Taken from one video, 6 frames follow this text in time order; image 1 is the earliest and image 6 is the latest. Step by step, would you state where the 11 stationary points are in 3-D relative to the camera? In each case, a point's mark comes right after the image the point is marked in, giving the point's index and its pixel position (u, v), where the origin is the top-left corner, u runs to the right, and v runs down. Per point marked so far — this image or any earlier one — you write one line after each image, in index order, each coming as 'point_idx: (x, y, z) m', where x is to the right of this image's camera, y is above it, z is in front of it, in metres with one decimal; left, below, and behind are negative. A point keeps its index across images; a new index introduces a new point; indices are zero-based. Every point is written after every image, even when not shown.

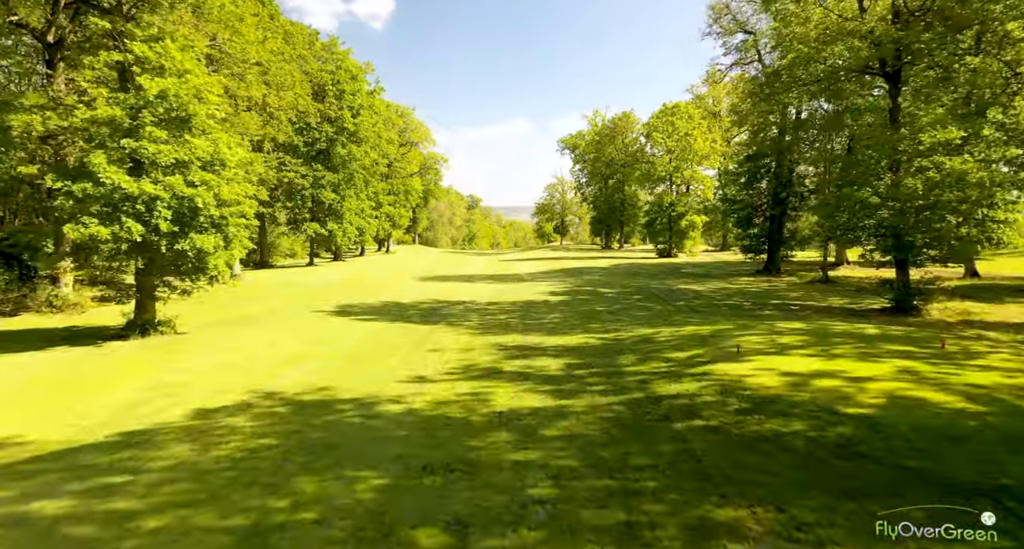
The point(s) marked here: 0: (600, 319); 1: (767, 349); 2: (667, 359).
0: (+2.0, -1.1, +14.7) m
1: (+3.9, -1.2, +9.8) m
2: (+2.4, -1.3, +9.7) m
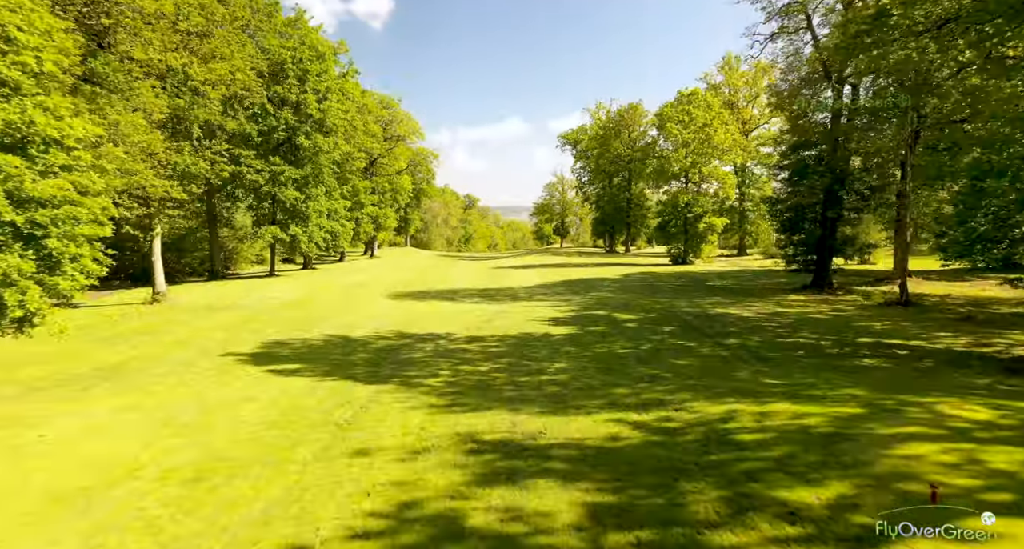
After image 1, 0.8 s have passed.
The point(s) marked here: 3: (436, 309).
0: (+1.8, -1.6, +9.9) m
1: (+3.7, -1.7, +5.0) m
2: (+2.2, -1.9, +5.0) m
3: (-2.4, -1.1, +19.4) m
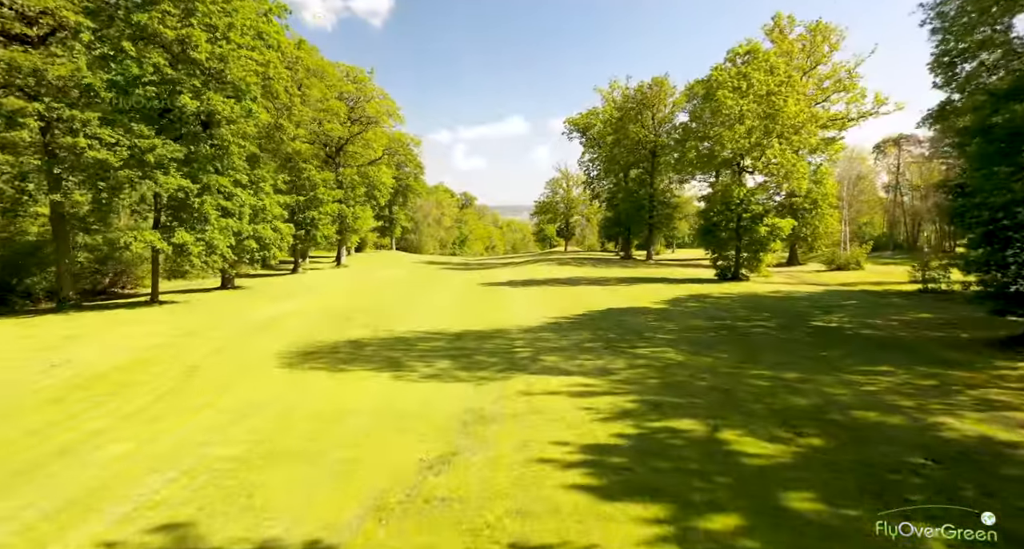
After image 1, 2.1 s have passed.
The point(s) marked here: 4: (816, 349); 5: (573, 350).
0: (+1.6, -2.5, +0.5) m
1: (+3.5, -2.6, -4.4) m
2: (+2.0, -2.8, -4.5) m
3: (-2.6, -1.9, +10.0) m
4: (+6.2, -1.5, +12.8) m
5: (+1.5, -1.5, +13.3) m
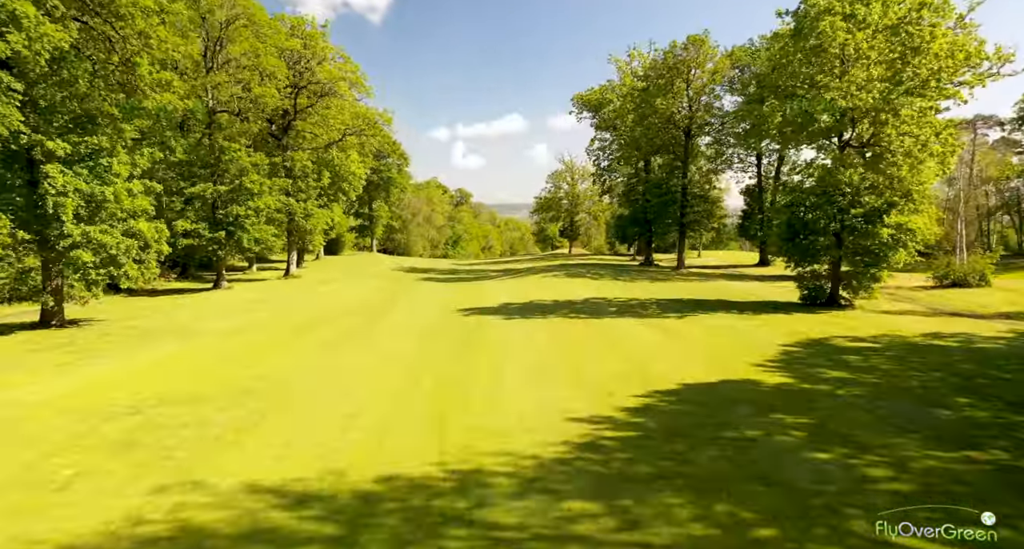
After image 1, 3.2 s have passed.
0: (+1.5, -3.3, -9.1) m
1: (+3.4, -3.4, -14.0) m
2: (+1.8, -3.6, -14.0) m
3: (-2.8, -2.7, +0.4) m
4: (+6.0, -2.3, +3.3) m
5: (+1.3, -2.3, +3.8) m
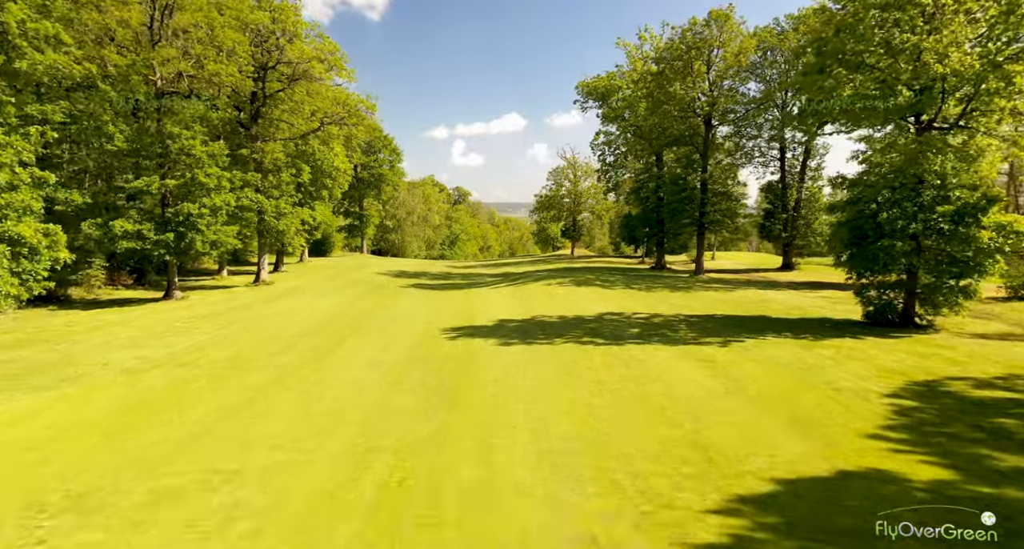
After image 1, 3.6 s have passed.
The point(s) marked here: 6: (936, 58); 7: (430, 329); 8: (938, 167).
0: (+1.5, -3.7, -13.1) m
1: (+3.4, -3.8, -18.0) m
2: (+1.8, -4.0, -18.1) m
3: (-2.8, -3.1, -3.6) m
4: (+6.0, -2.7, -0.8) m
5: (+1.2, -2.6, -0.3) m
6: (+9.7, +4.9, +14.5) m
7: (-2.4, -1.7, +19.1) m
8: (+10.3, +2.5, +14.9) m
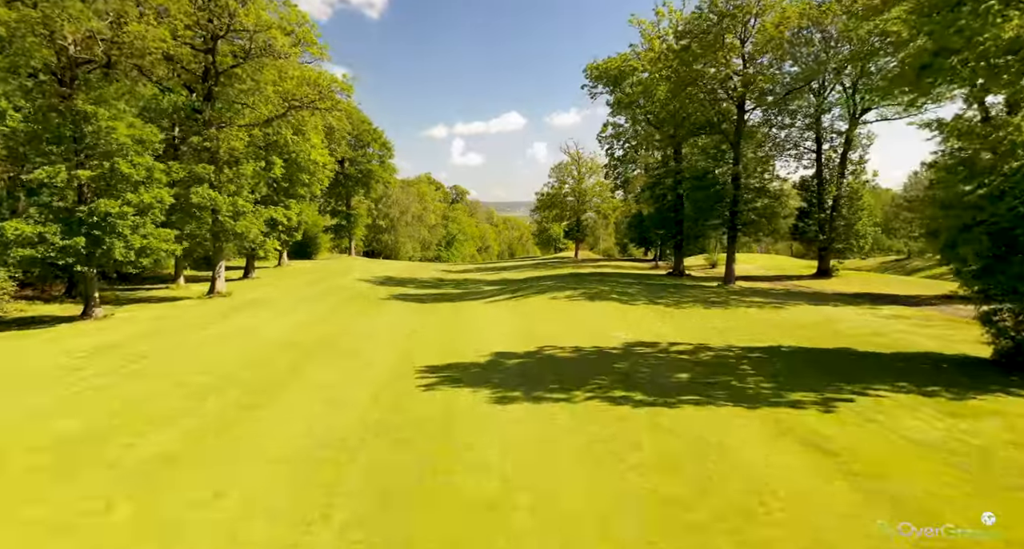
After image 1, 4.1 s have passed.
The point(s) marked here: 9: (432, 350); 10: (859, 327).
0: (+1.5, -4.2, -17.9) m
1: (+3.4, -4.3, -22.8) m
2: (+1.9, -4.5, -22.9) m
3: (-2.8, -3.6, -8.4) m
4: (+6.0, -3.1, -5.6) m
5: (+1.3, -3.1, -5.1) m
6: (+9.7, +4.5, +9.7) m
7: (-2.4, -2.2, +14.3) m
8: (+10.3, +2.0, +10.1) m
9: (-2.2, -2.0, +17.4) m
10: (+9.8, -1.4, +17.7) m
